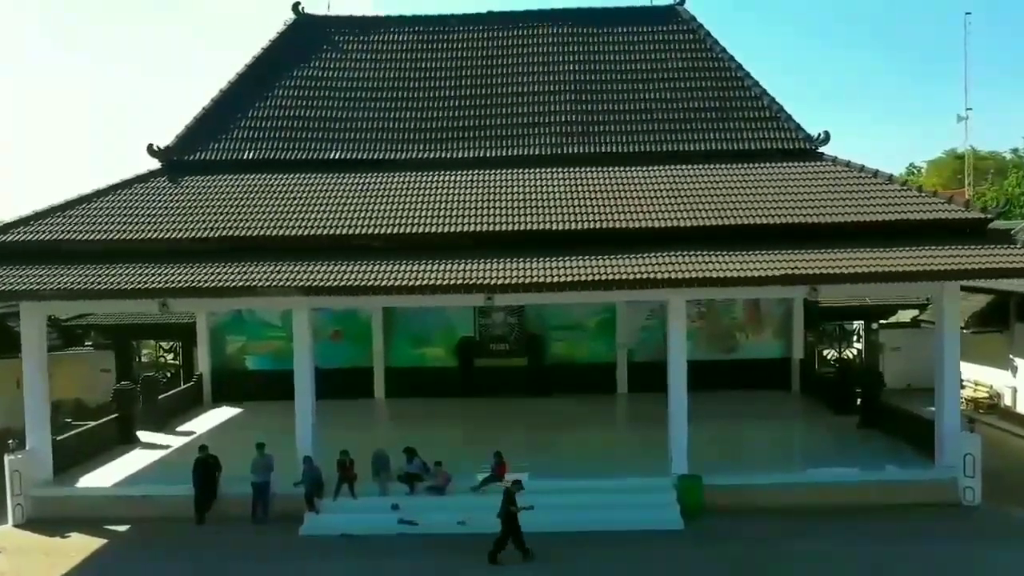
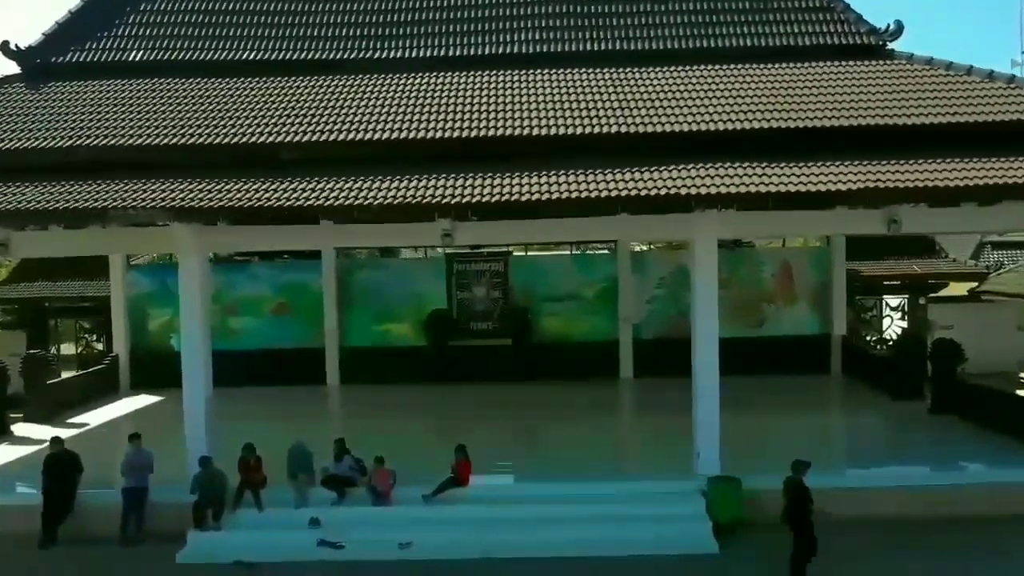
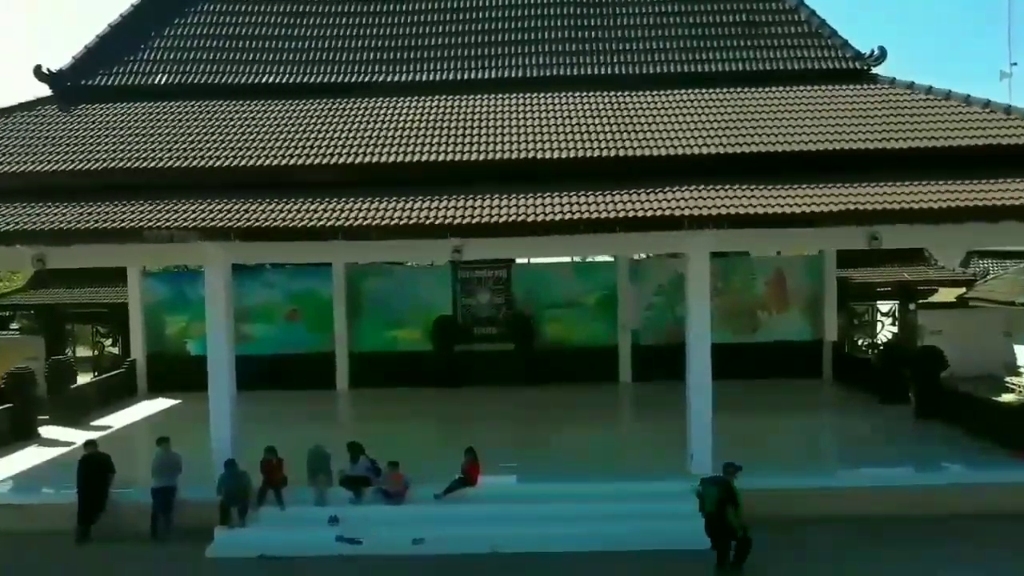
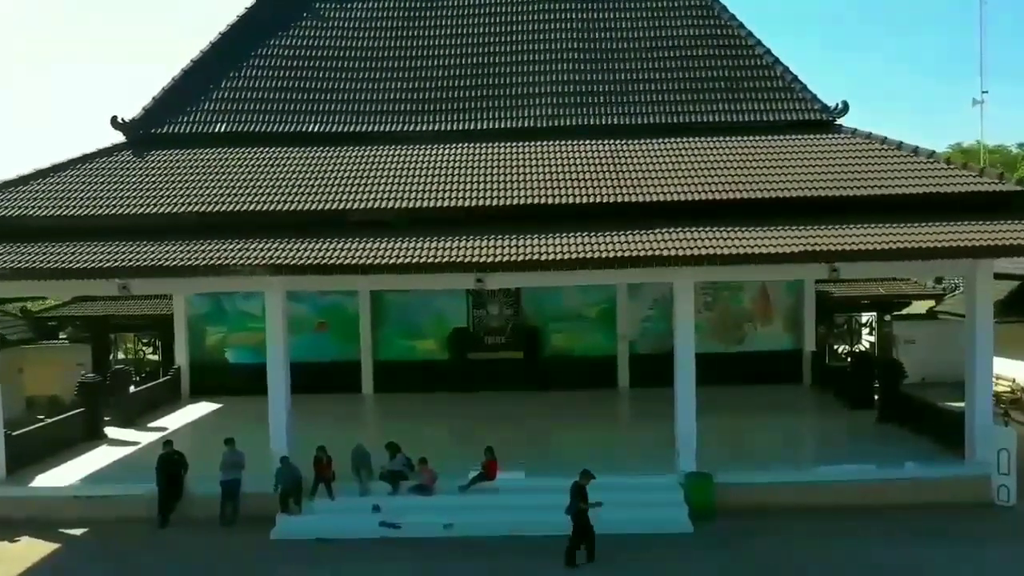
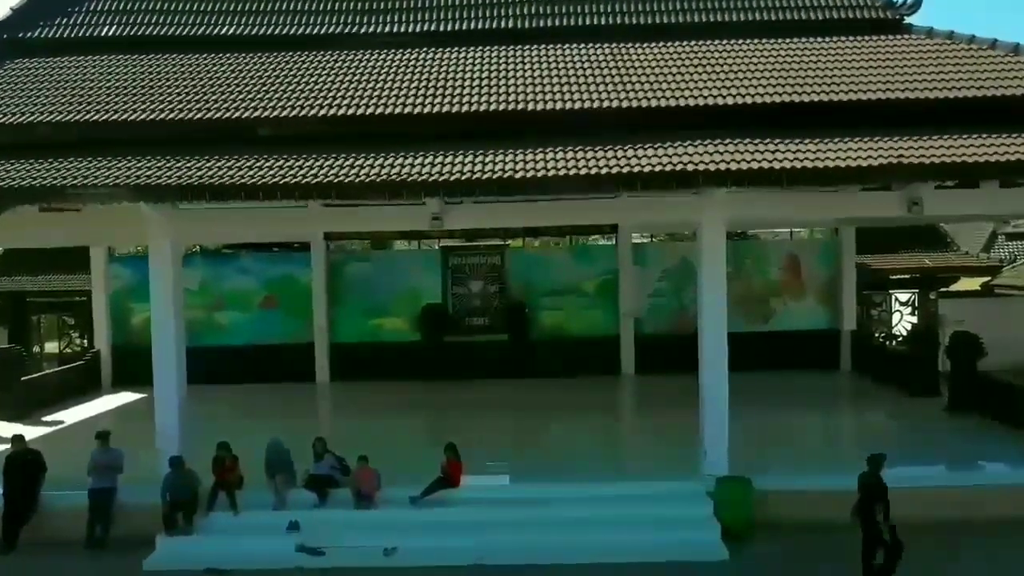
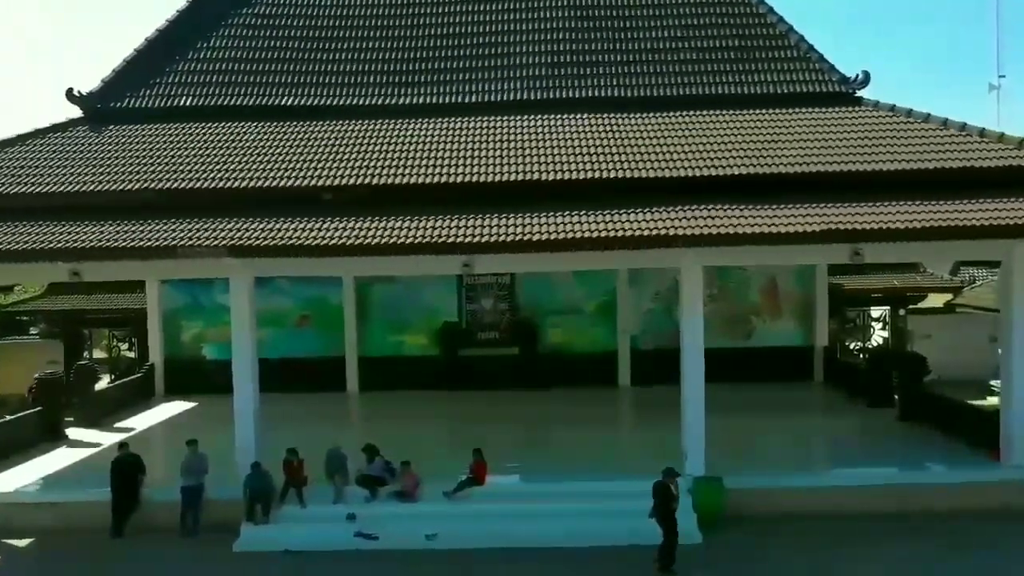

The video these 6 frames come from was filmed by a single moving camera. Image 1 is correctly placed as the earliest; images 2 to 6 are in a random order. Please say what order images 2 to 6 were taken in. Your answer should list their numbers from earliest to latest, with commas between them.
4, 6, 3, 2, 5
